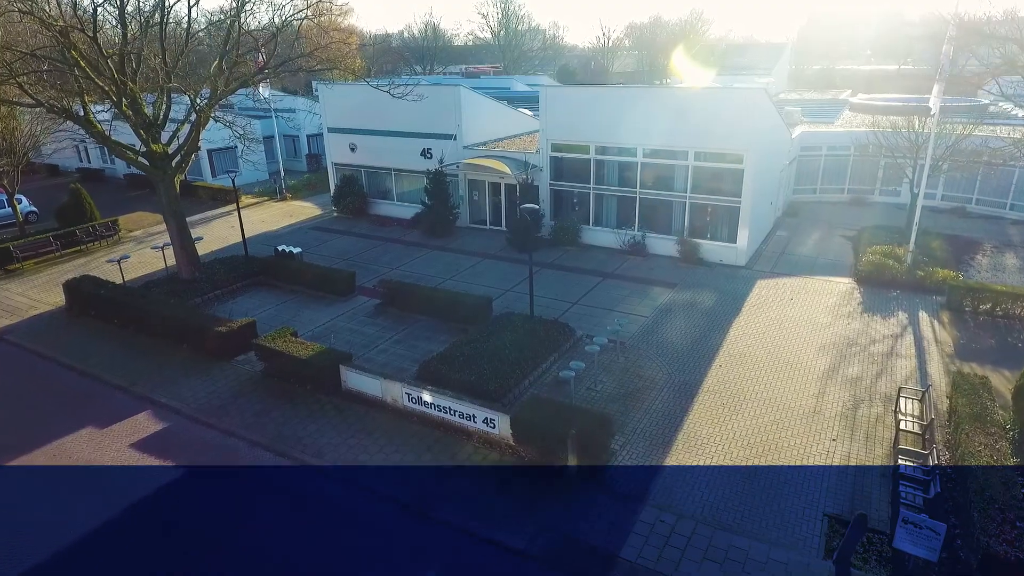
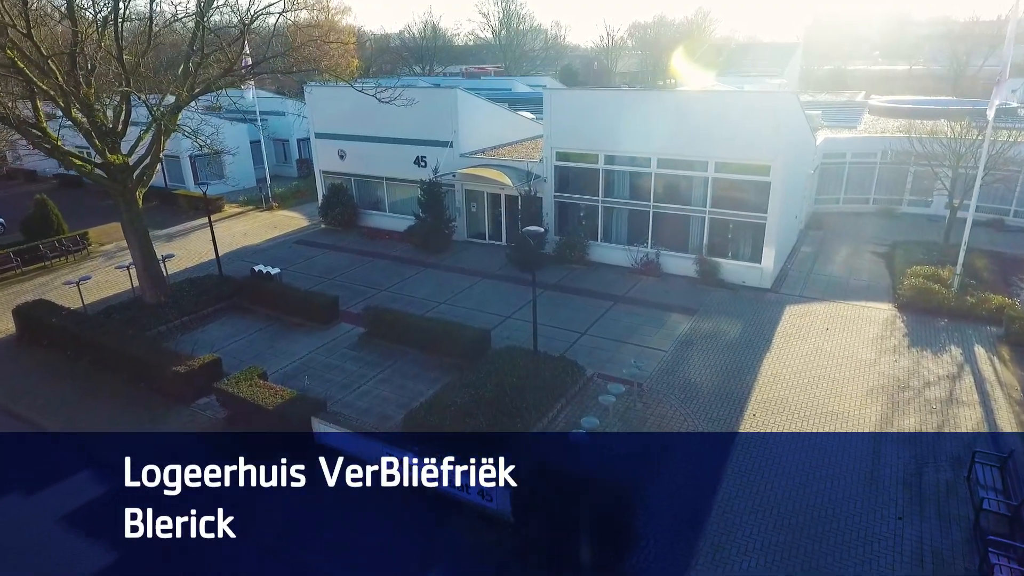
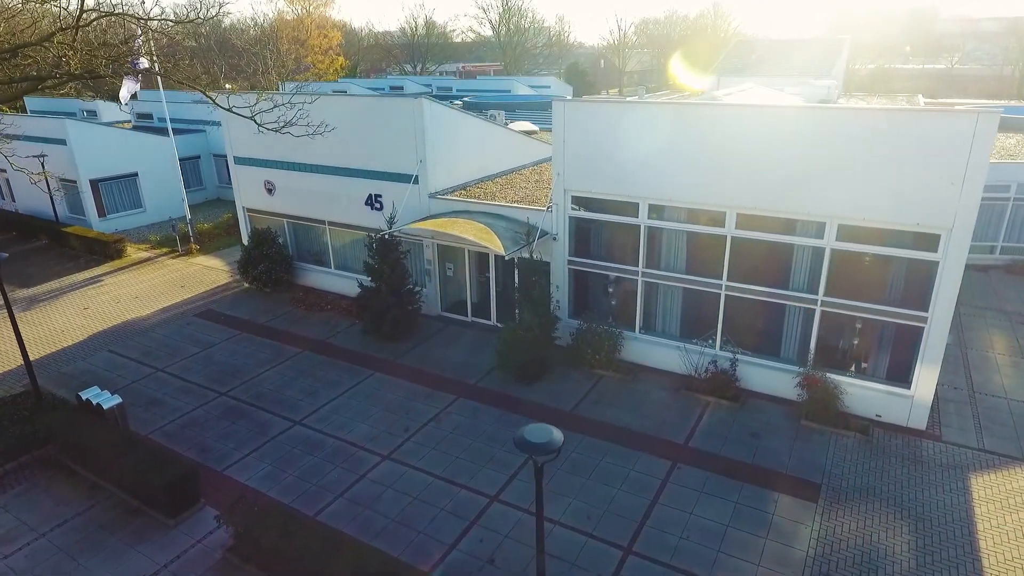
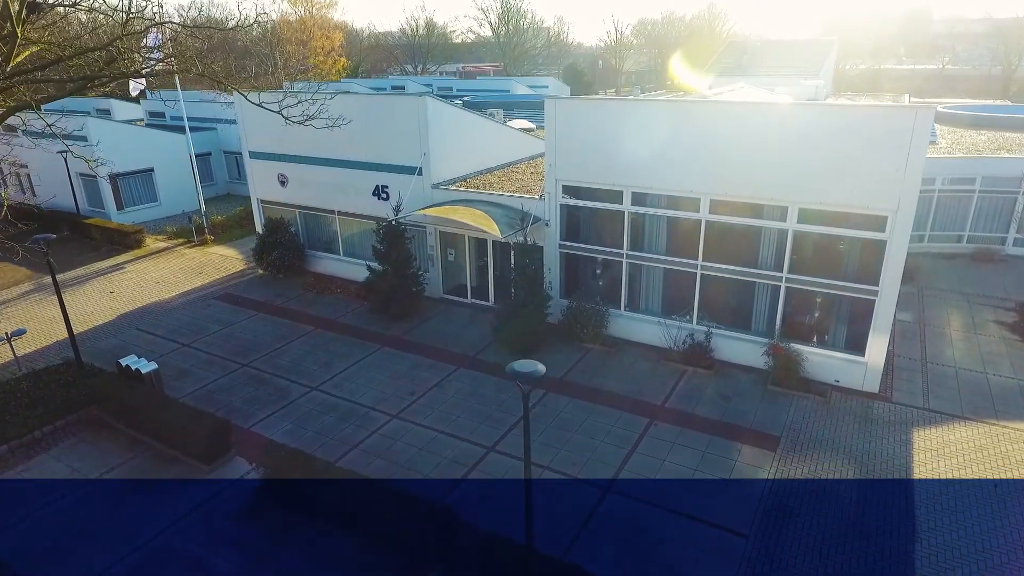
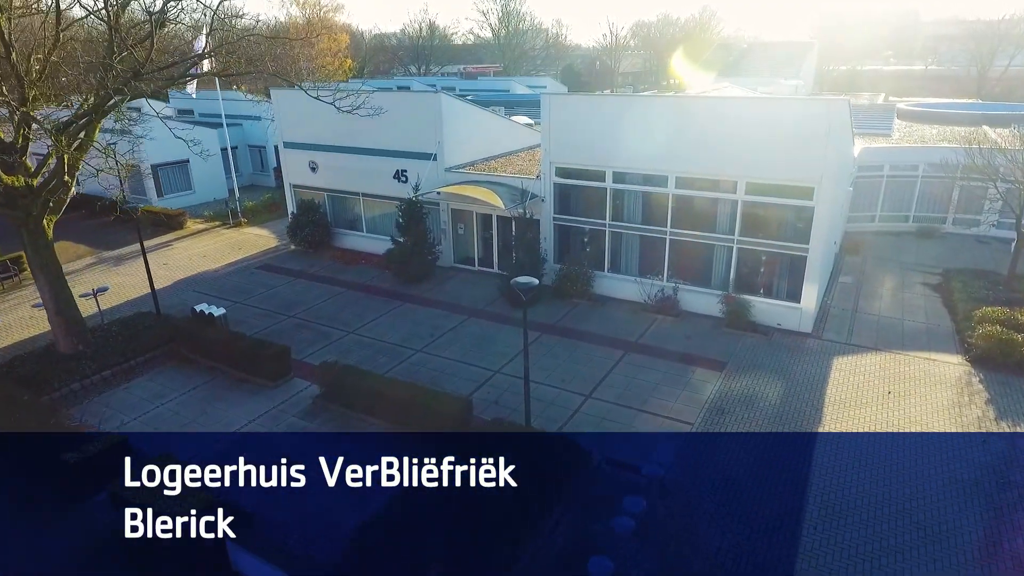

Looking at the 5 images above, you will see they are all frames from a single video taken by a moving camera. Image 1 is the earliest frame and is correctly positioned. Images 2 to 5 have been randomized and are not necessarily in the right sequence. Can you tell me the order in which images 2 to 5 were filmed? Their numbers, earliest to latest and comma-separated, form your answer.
2, 5, 4, 3
